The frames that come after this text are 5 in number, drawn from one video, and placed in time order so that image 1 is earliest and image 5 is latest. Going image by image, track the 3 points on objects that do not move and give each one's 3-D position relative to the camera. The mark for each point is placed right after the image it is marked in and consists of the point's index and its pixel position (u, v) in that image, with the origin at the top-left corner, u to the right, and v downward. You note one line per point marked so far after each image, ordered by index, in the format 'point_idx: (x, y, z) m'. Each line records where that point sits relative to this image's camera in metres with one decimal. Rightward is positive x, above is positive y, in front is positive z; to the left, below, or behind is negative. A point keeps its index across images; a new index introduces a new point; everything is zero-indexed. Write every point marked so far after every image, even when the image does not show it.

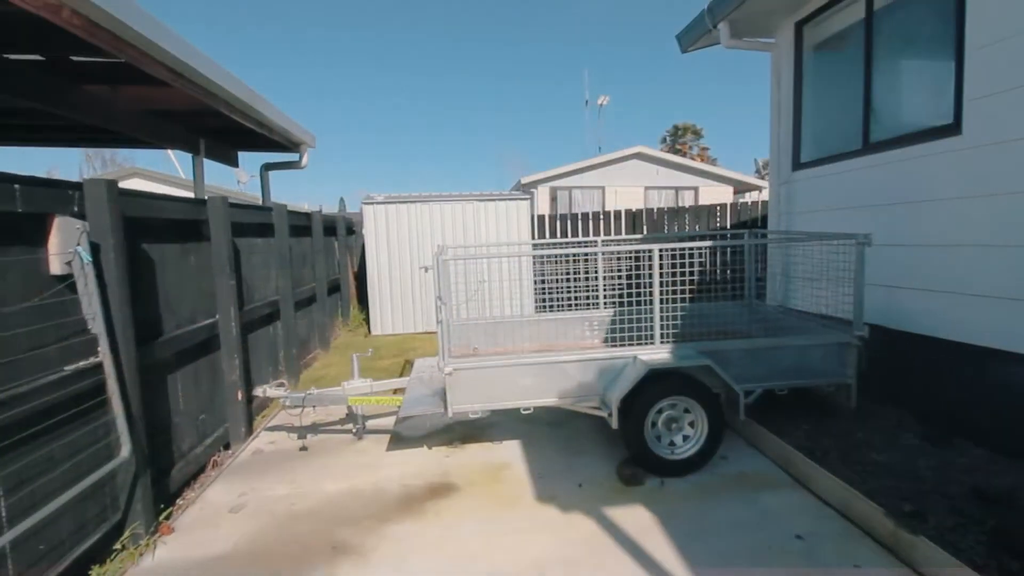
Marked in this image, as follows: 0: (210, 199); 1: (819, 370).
0: (-1.6, +0.5, +3.7) m
1: (+1.4, -0.4, +3.1) m
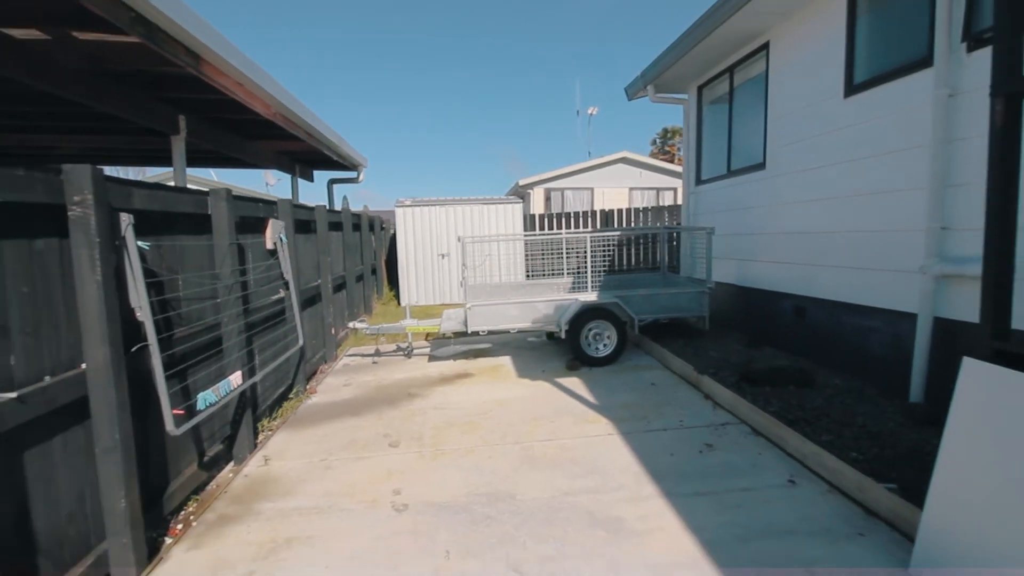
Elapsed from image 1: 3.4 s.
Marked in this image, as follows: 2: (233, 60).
0: (-1.7, +0.7, +5.8) m
1: (+1.4, -0.2, +5.2) m
2: (-1.3, +1.1, +3.2) m
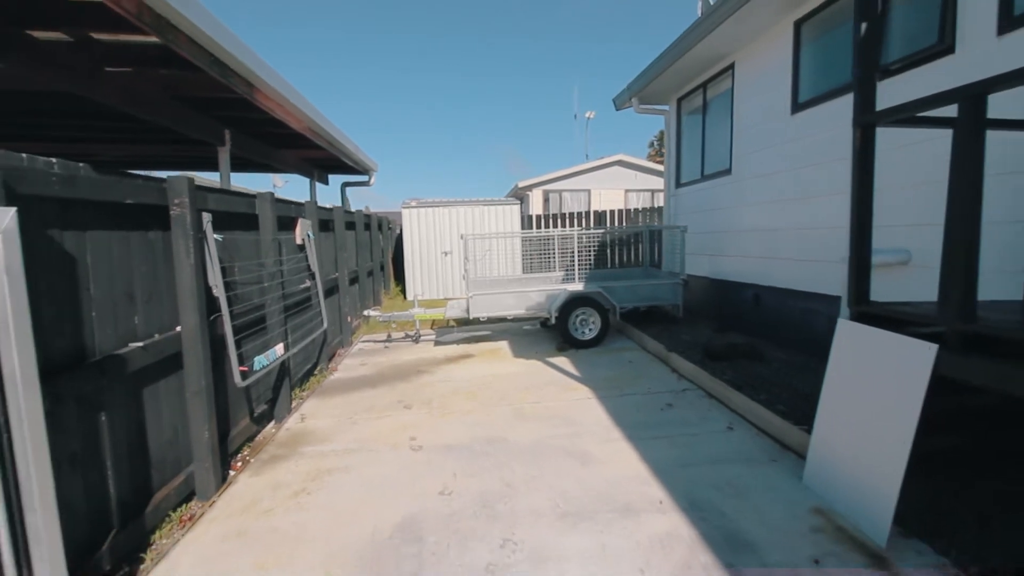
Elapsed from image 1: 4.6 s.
0: (-1.7, +0.8, +6.5) m
1: (+1.3, -0.1, +5.9) m
2: (-1.4, +1.2, +3.9) m
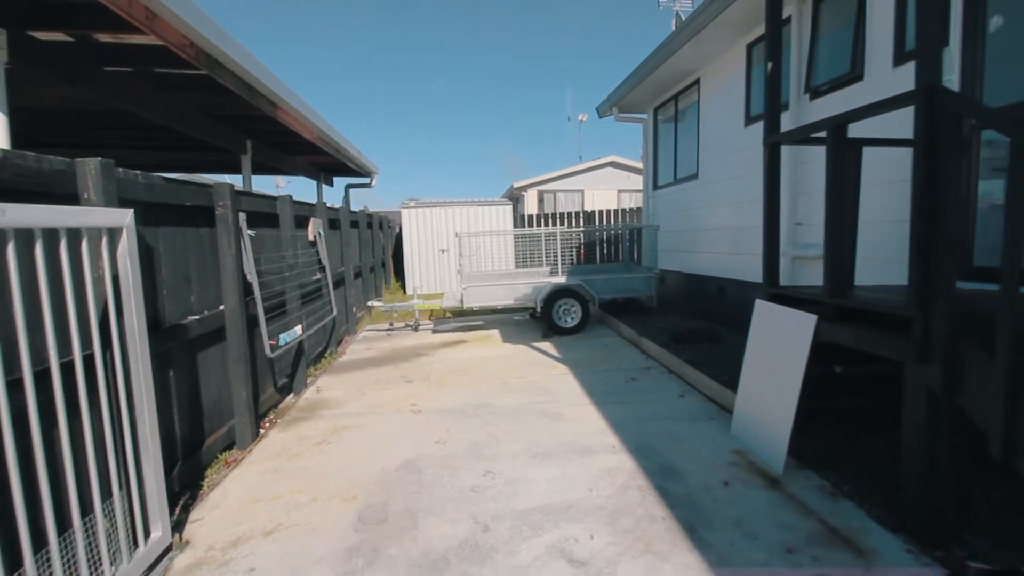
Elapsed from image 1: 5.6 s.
0: (-1.8, +0.9, +7.1) m
1: (+1.2, 0.0, +6.5) m
2: (-1.5, +1.3, +4.5) m
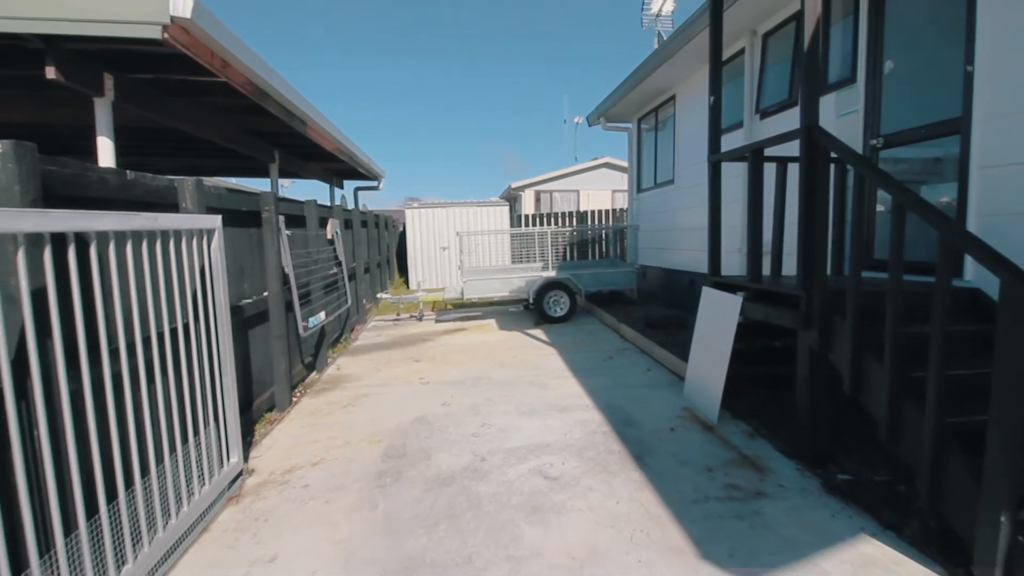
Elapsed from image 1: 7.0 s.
0: (-1.9, +0.9, +7.8) m
1: (+1.2, +0.1, +7.3) m
2: (-1.5, +1.3, +5.3) m
